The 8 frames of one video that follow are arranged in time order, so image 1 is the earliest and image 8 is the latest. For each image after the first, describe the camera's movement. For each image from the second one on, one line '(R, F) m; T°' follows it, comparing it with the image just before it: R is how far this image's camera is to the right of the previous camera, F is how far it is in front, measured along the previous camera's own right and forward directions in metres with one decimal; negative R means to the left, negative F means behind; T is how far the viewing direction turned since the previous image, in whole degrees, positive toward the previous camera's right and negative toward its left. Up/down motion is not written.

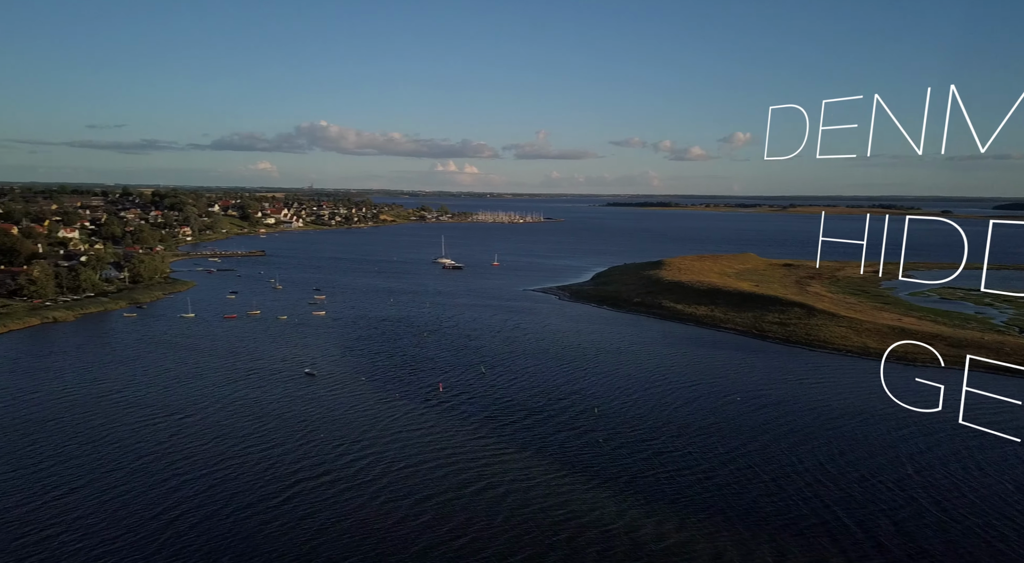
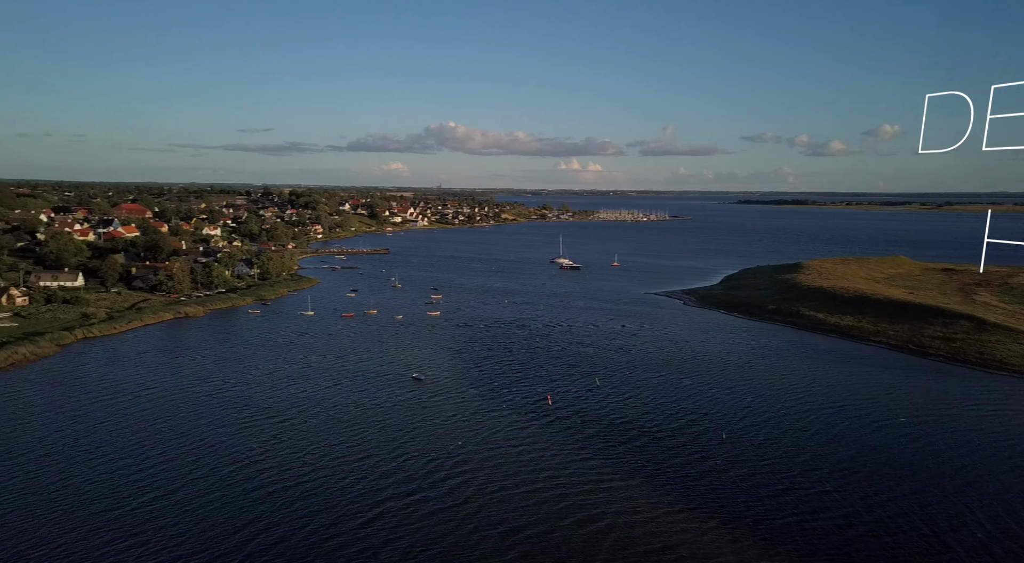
(+0.2, +1.1) m; -9°
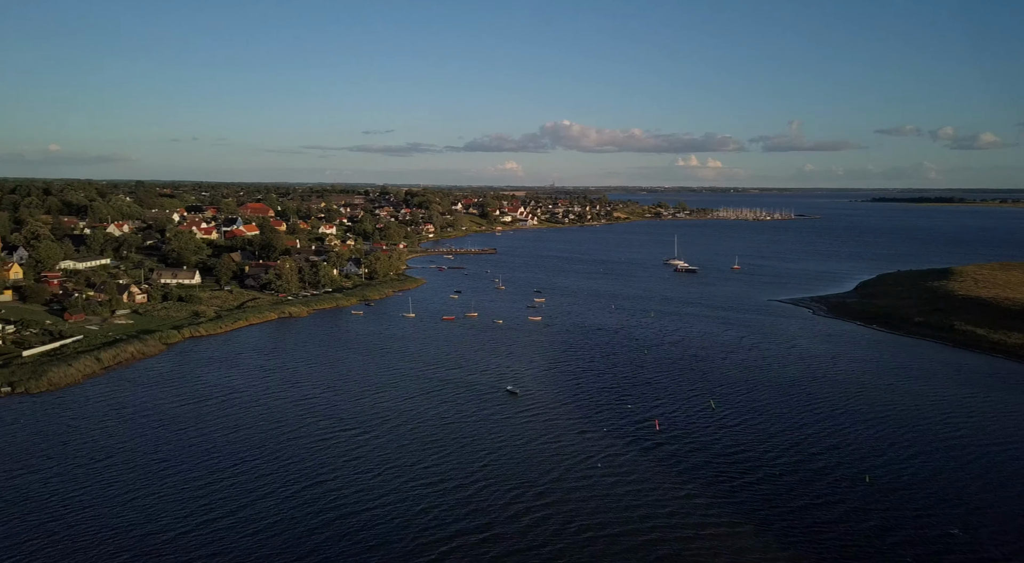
(+0.3, +1.3) m; -9°
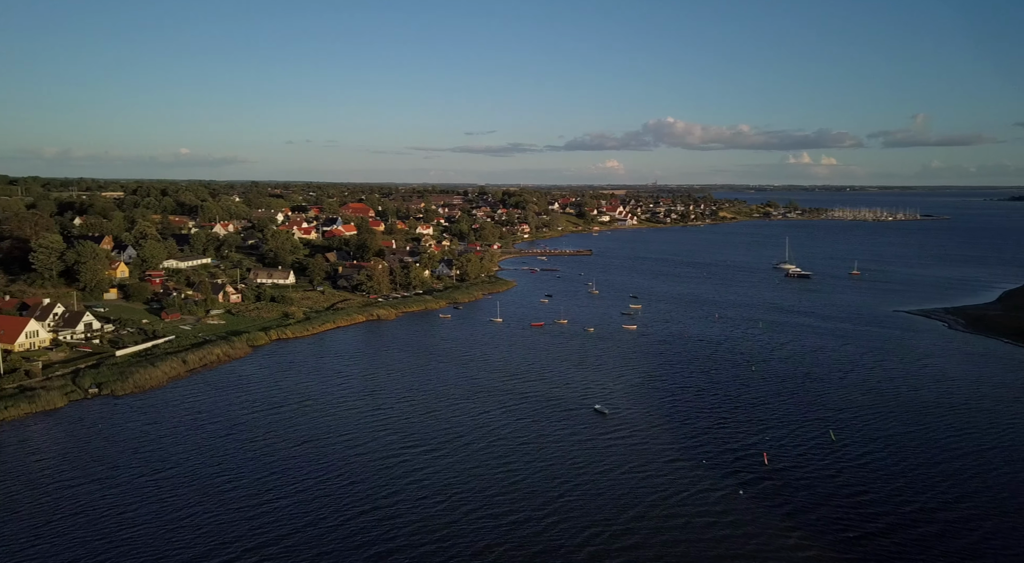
(+0.2, +1.2) m; -7°
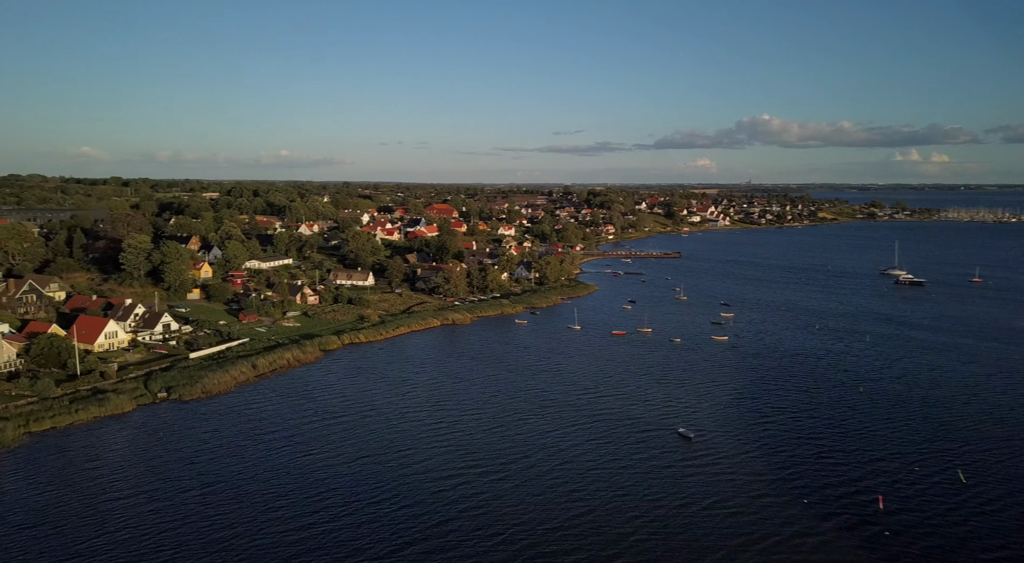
(+0.2, +1.2) m; -6°
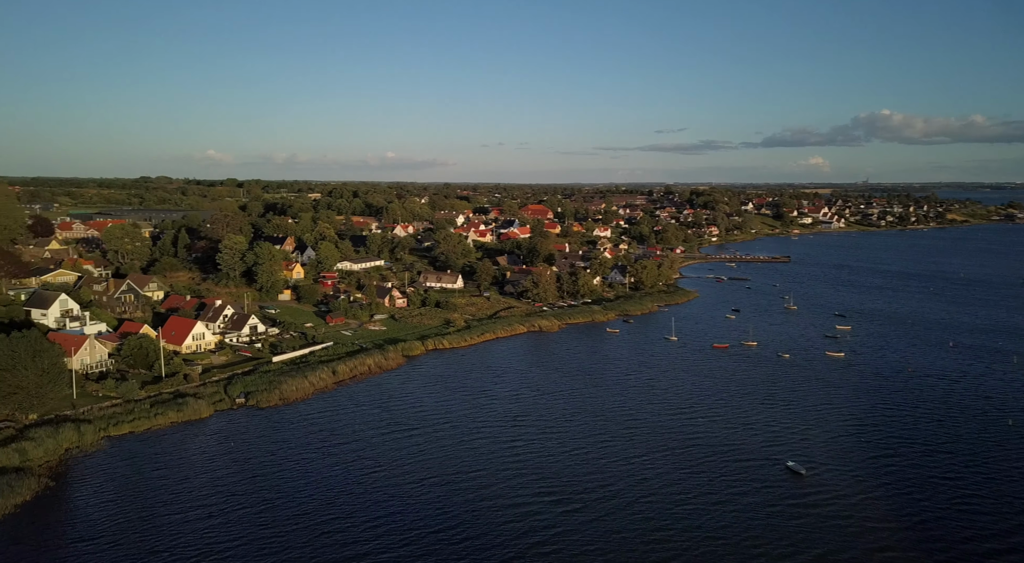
(+0.2, +1.2) m; -7°
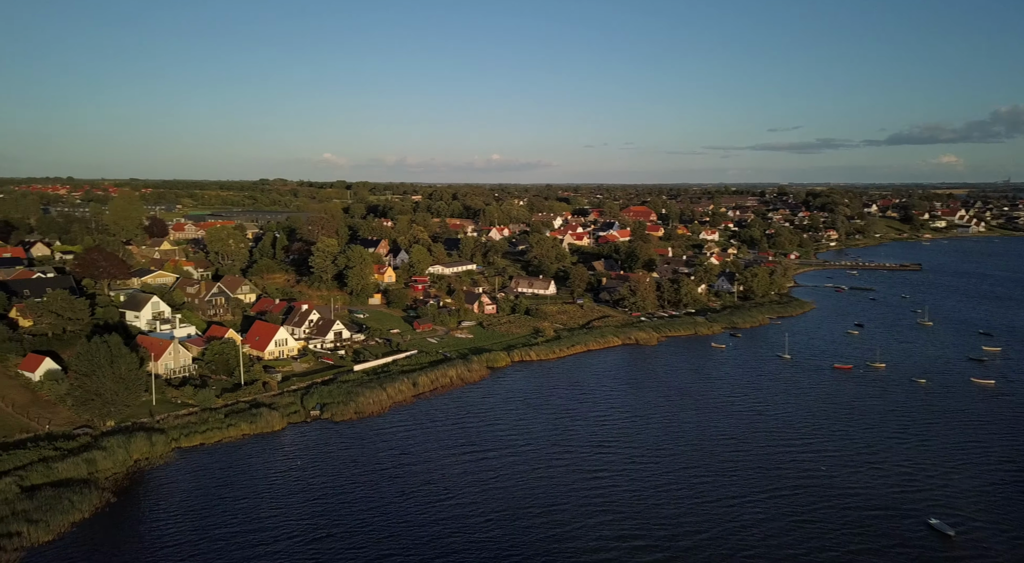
(+0.3, +1.4) m; -8°
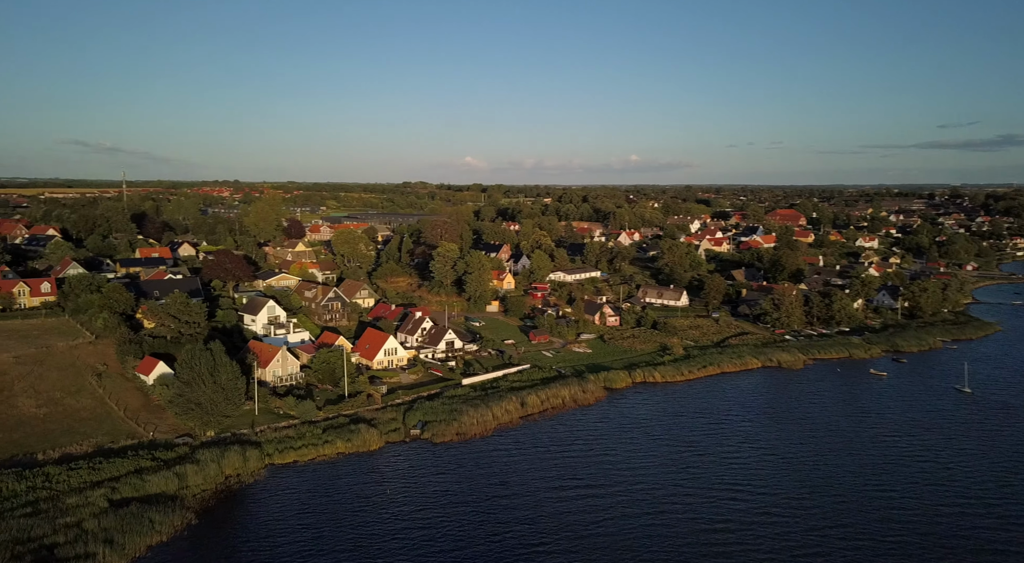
(+0.3, +1.6) m; -10°
